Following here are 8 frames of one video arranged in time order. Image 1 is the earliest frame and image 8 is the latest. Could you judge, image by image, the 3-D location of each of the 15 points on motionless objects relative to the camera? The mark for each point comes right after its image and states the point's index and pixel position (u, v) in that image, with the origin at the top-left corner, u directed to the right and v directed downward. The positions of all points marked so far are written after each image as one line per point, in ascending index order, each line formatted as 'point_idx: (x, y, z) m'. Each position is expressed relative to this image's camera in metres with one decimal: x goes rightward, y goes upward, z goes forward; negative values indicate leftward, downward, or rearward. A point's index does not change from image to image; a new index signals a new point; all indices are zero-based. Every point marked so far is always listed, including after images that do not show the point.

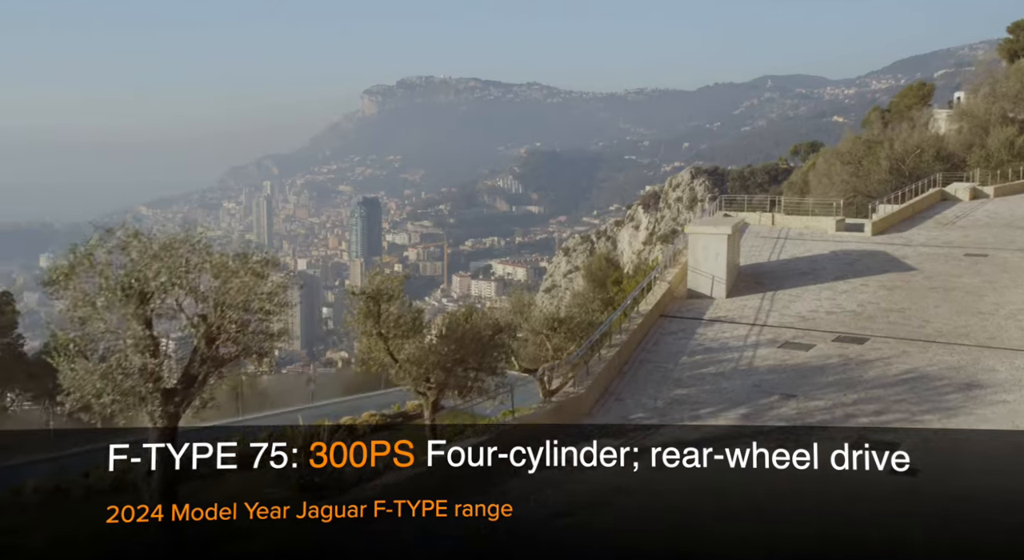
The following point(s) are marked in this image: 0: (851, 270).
0: (+5.6, +0.2, +16.2) m
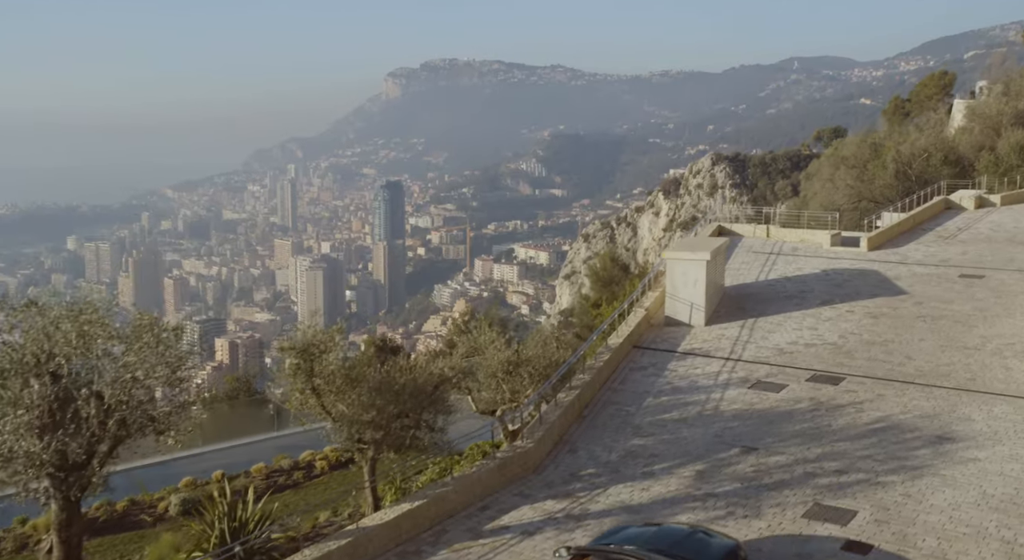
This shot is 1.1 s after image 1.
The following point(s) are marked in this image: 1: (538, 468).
0: (+5.2, -0.2, +15.6) m
1: (+0.3, -1.8, +9.5) m
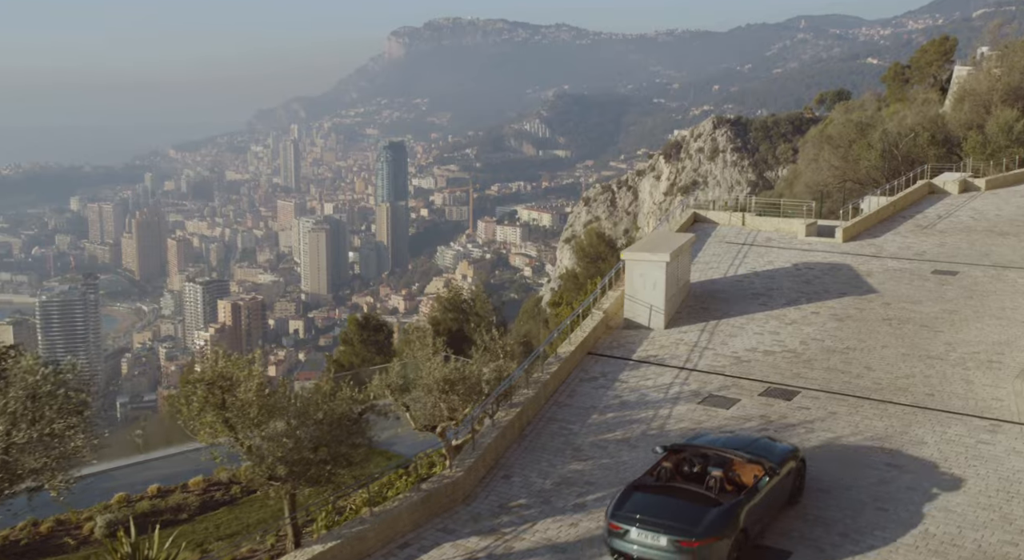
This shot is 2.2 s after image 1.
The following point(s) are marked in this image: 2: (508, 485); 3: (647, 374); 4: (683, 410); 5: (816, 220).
0: (+4.6, -0.2, +15.2) m
1: (-0.4, -2.0, +9.1) m
2: (0.0, -2.0, +9.3) m
3: (+1.7, -1.2, +12.0) m
4: (+1.9, -1.4, +10.9) m
5: (+6.0, +1.2, +19.3) m
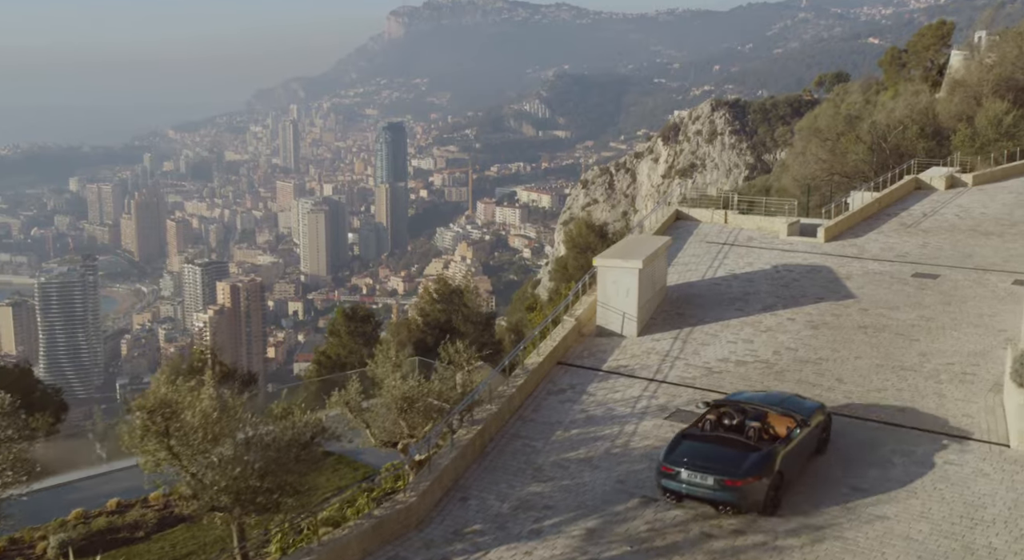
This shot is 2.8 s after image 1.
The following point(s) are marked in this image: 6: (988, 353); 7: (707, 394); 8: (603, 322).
0: (+4.2, -0.3, +15.0) m
1: (-0.8, -2.2, +8.9) m
2: (-0.4, -2.1, +9.1) m
3: (+1.2, -1.3, +11.8) m
4: (+1.5, -1.6, +10.7) m
5: (+5.5, +1.2, +19.0) m
6: (+5.9, -0.9, +12.2) m
7: (+2.3, -1.3, +11.5) m
8: (+1.3, -0.6, +13.7) m
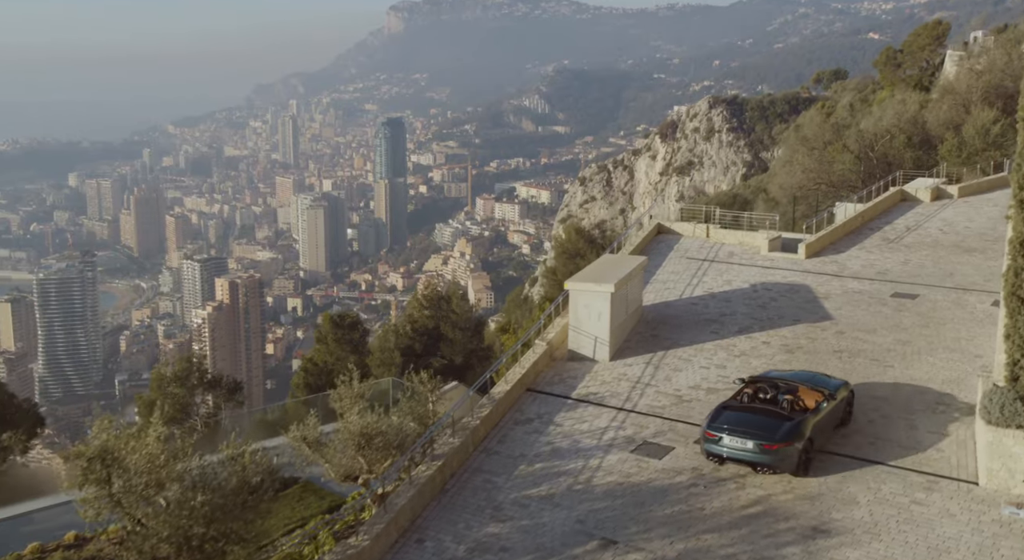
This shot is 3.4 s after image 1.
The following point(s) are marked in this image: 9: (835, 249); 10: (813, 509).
0: (+3.8, -0.6, +14.8) m
1: (-1.2, -2.6, +8.8) m
2: (-0.8, -2.5, +8.9) m
3: (+0.8, -1.6, +11.6) m
4: (+1.1, -1.9, +10.5) m
5: (+5.1, +0.9, +18.8) m
6: (+5.5, -1.3, +12.0) m
7: (+1.9, -1.7, +11.3) m
8: (+0.9, -0.9, +13.5) m
9: (+6.1, +0.6, +18.4) m
10: (+2.9, -2.2, +9.3) m
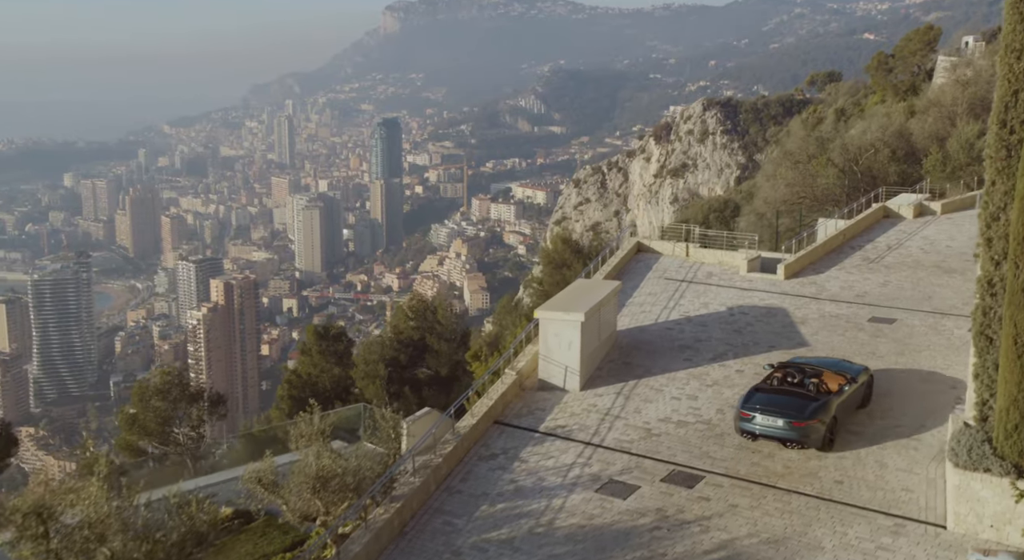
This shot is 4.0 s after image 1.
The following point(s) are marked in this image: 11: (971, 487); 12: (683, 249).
0: (+3.3, -1.0, +14.6) m
1: (-1.6, -2.9, +8.6) m
2: (-1.2, -2.9, +8.7) m
3: (+0.4, -2.0, +11.4) m
4: (+0.7, -2.3, +10.3) m
5: (+4.7, +0.5, +18.6) m
6: (+5.1, -1.6, +11.8) m
7: (+1.5, -2.0, +11.1) m
8: (+0.5, -1.3, +13.3) m
9: (+5.7, +0.2, +18.3) m
10: (+2.5, -2.6, +9.1) m
11: (+4.3, -2.0, +9.2) m
12: (+3.3, +0.6, +19.2) m
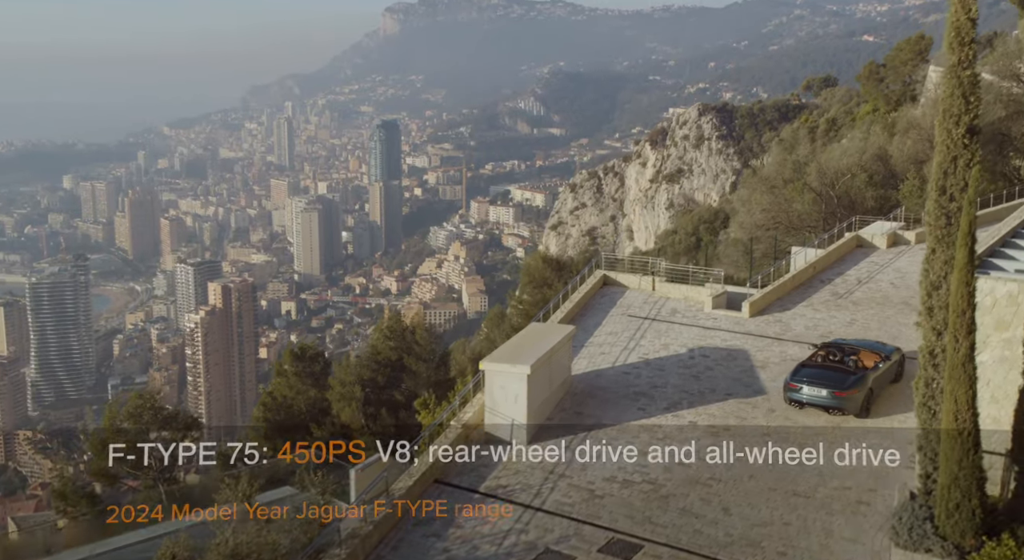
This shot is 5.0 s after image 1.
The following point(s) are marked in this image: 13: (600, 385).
0: (+2.6, -1.6, +14.2) m
1: (-2.3, -3.6, +8.2) m
2: (-2.0, -3.5, +8.3) m
3: (-0.3, -2.7, +11.0) m
4: (0.0, -3.0, +9.9) m
5: (+4.0, -0.2, +18.3) m
6: (+4.4, -2.3, +11.5) m
7: (+0.8, -2.7, +10.7) m
8: (-0.3, -2.0, +12.9) m
9: (+4.9, -0.5, +17.9) m
10: (+1.8, -3.2, +8.8) m
11: (+3.6, -2.6, +8.9) m
12: (+2.6, -0.1, +18.8) m
13: (+1.3, -1.6, +14.7) m
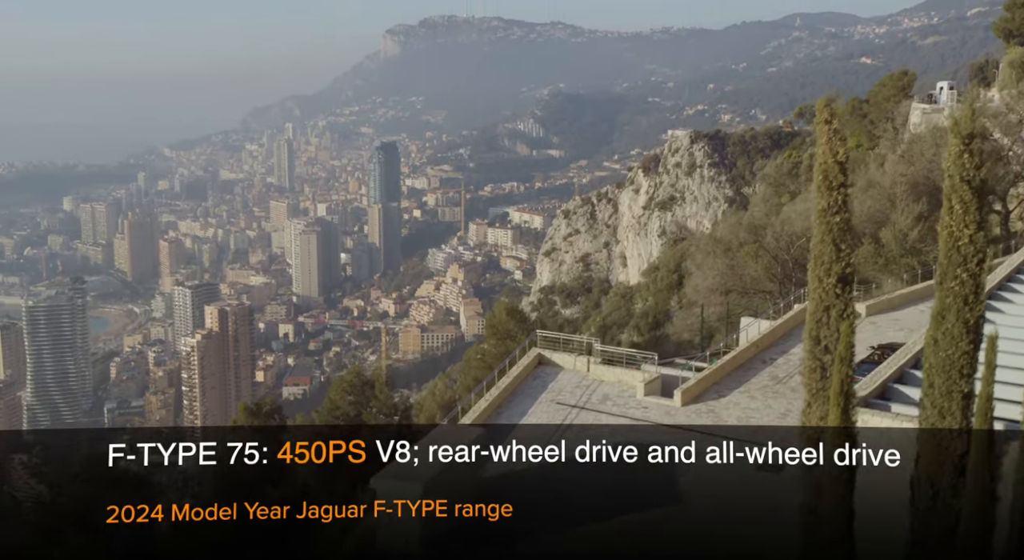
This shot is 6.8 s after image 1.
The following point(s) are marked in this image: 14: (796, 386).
0: (+1.3, -3.0, +13.5) m
1: (-3.6, -4.9, +7.4) m
2: (-3.3, -4.8, +7.6) m
3: (-1.6, -4.0, +10.3) m
4: (-1.3, -4.3, +9.2) m
5: (+2.6, -1.7, +17.6) m
6: (+3.1, -3.6, +10.7) m
7: (-0.5, -4.0, +10.0) m
8: (-1.6, -3.4, +12.2) m
9: (+3.6, -2.0, +17.2) m
10: (+0.5, -4.5, +8.0) m
11: (+2.3, -3.9, +8.2) m
12: (+1.3, -1.6, +18.2) m
13: (0.0, -3.0, +14.0) m
14: (+5.0, -1.9, +17.3) m
